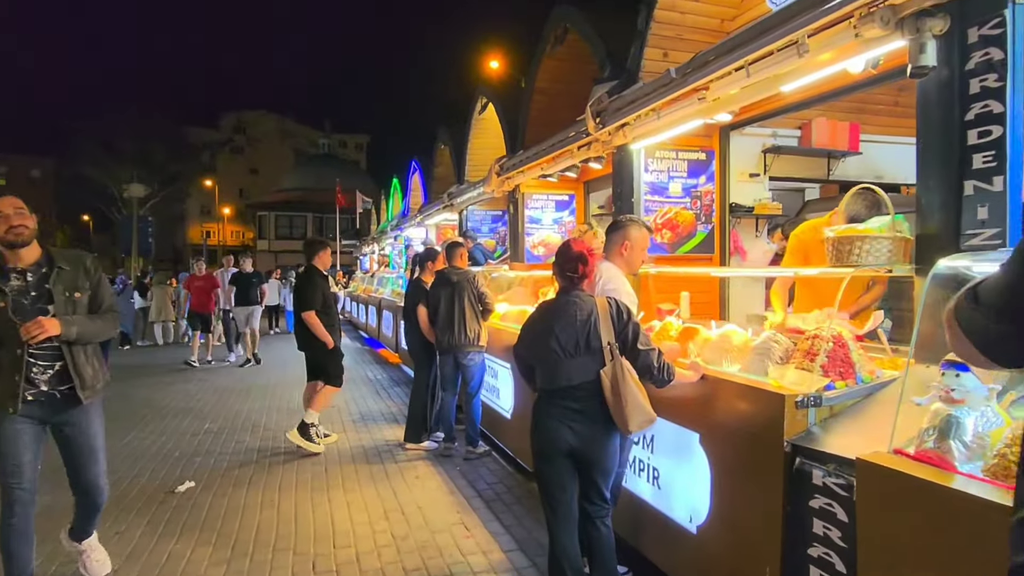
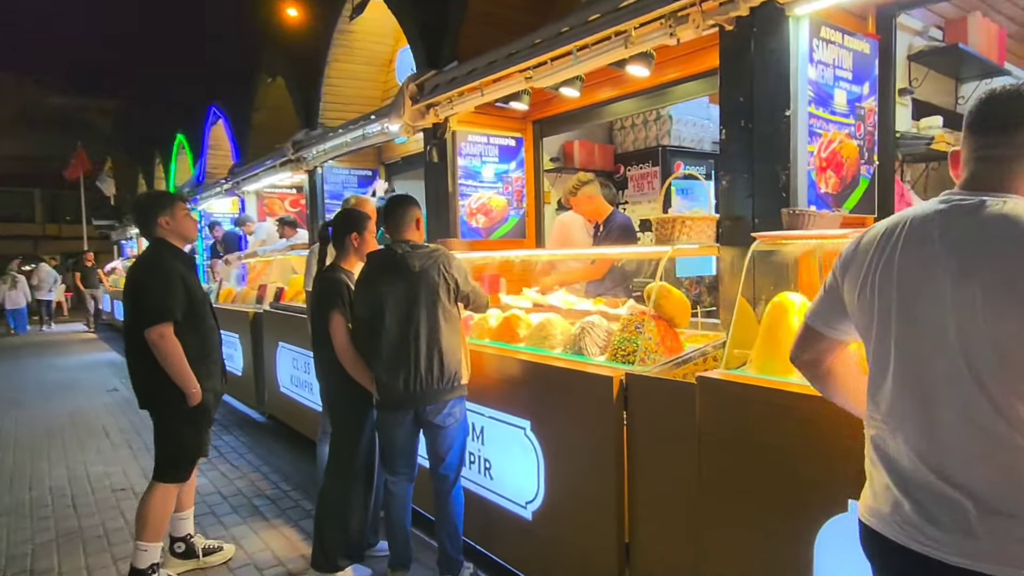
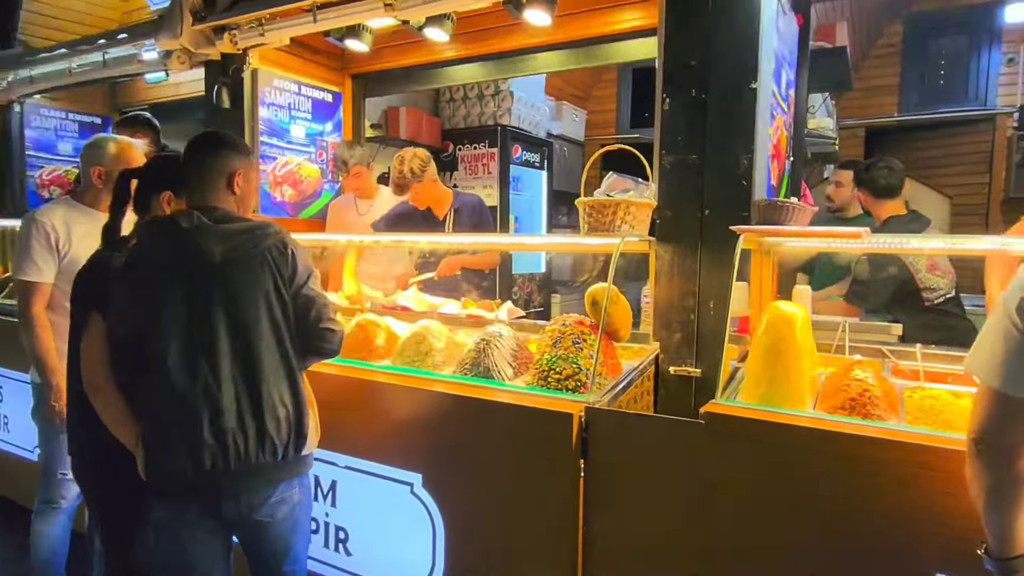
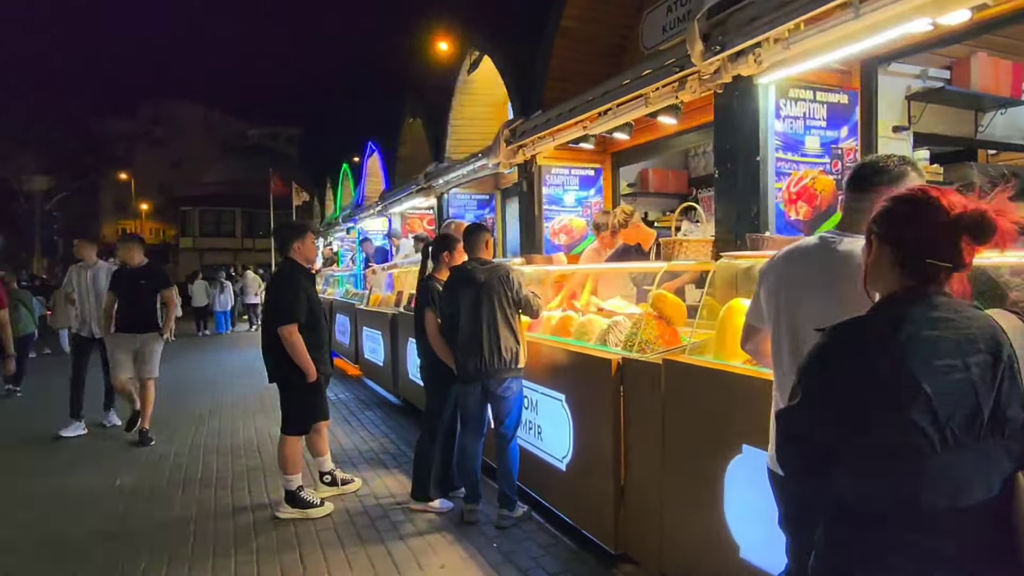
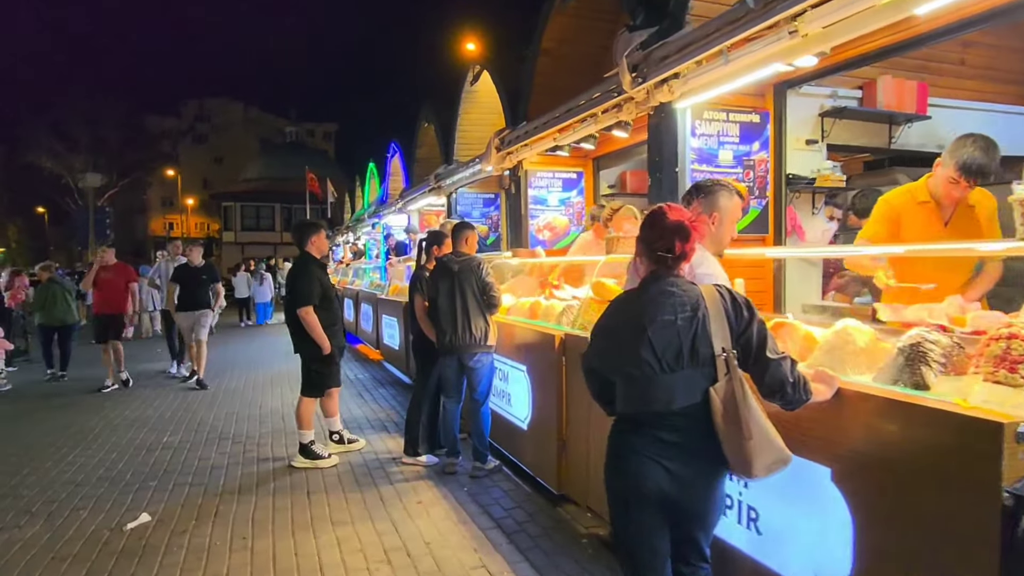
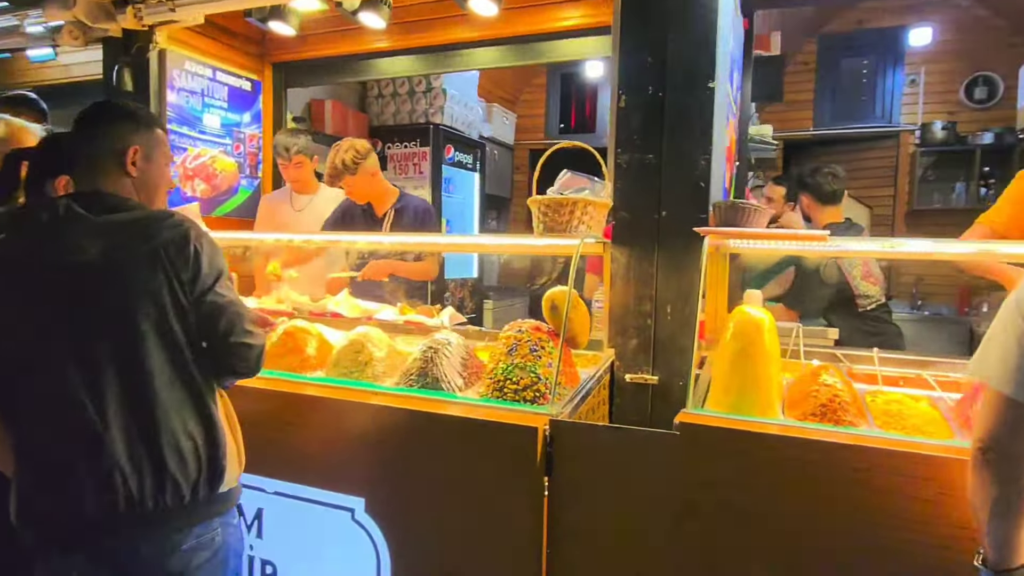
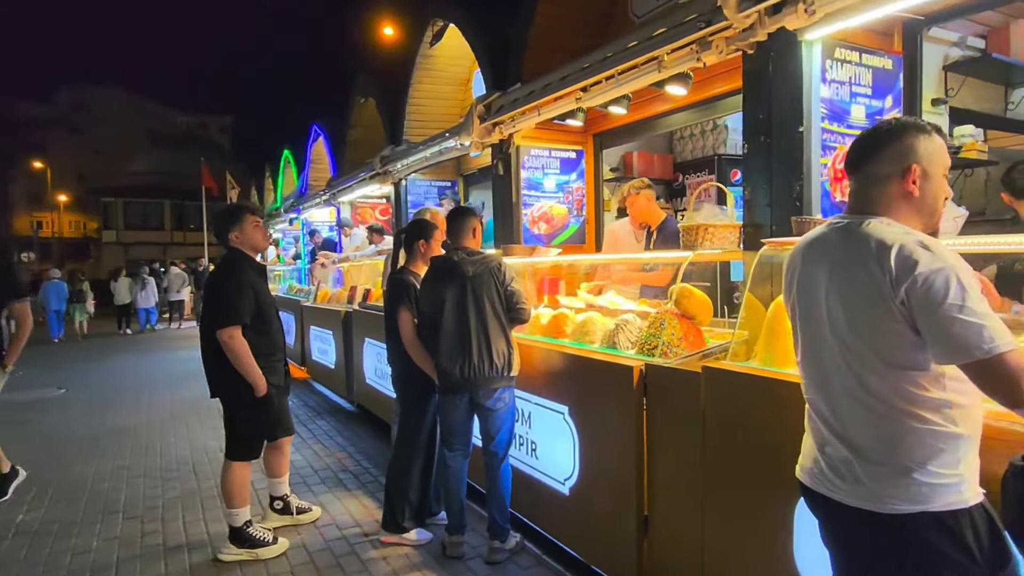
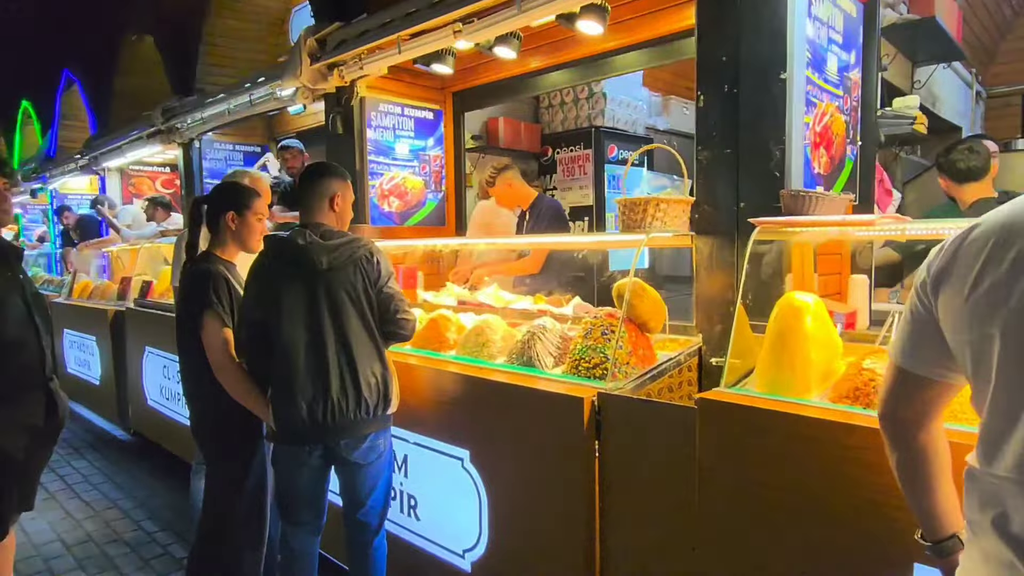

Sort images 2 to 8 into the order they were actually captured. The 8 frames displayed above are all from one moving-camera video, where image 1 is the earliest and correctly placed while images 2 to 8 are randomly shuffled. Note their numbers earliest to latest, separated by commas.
5, 4, 7, 2, 8, 3, 6
